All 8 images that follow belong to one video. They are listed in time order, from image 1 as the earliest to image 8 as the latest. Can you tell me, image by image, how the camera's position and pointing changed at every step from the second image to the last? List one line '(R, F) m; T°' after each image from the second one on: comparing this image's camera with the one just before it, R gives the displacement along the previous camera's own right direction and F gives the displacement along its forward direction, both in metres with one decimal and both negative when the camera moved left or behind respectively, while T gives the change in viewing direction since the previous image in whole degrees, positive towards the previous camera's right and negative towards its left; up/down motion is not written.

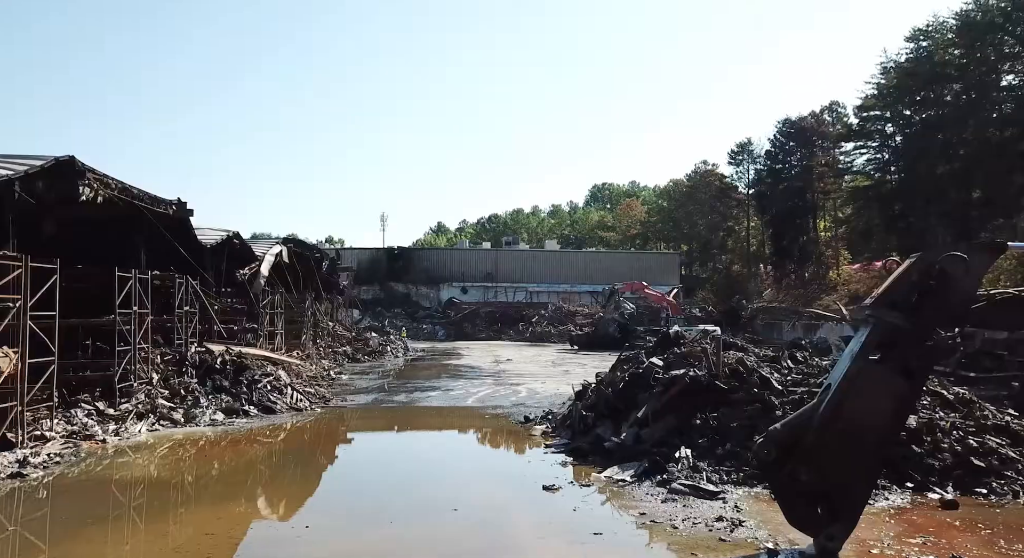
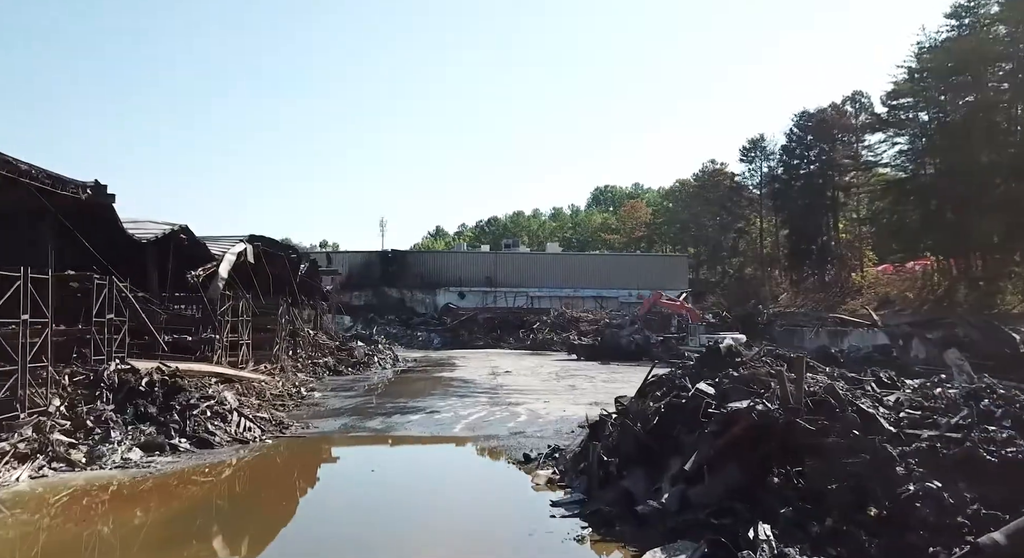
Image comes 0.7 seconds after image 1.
(+0.1, +2.7) m; 0°
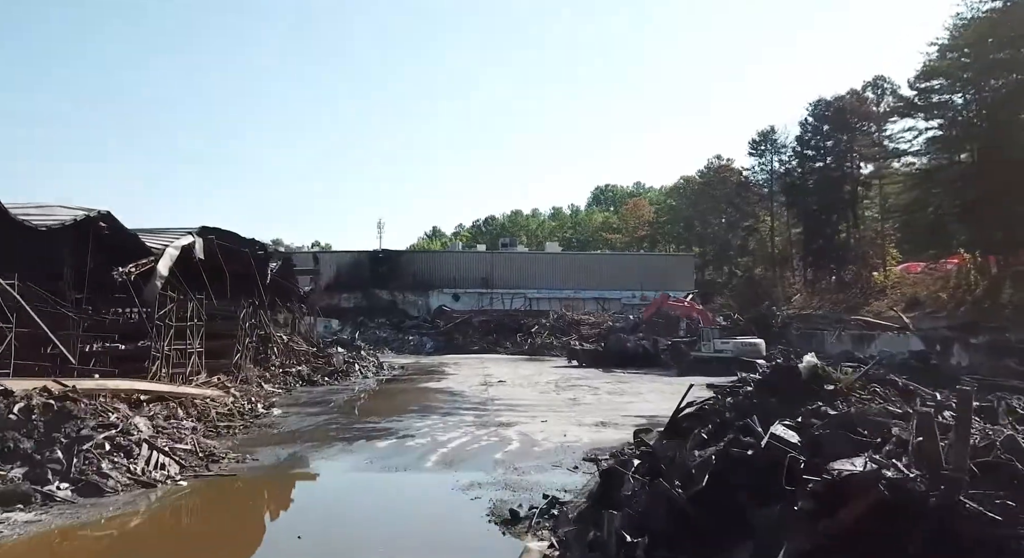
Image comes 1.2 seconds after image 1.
(+0.2, +2.6) m; 0°
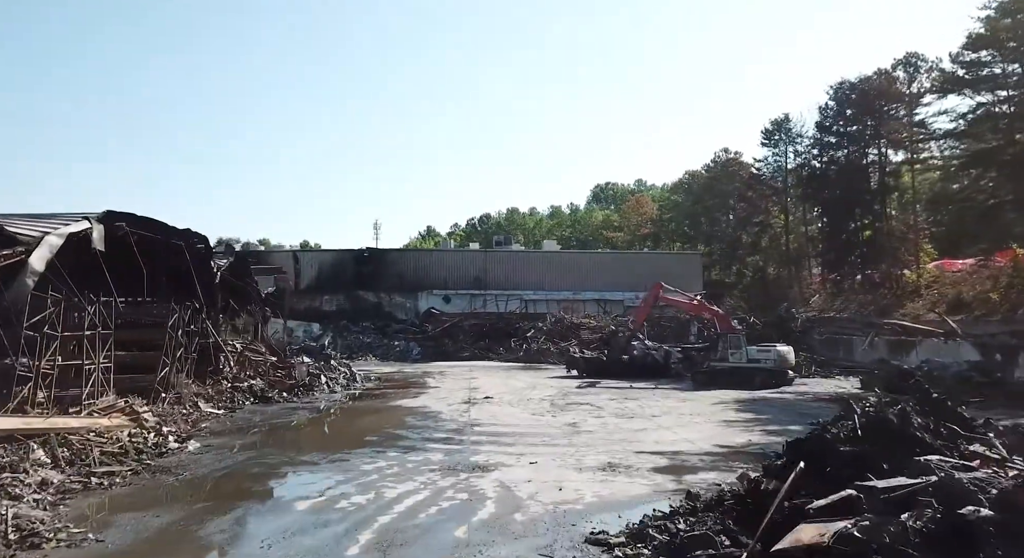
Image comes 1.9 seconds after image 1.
(+0.3, +3.4) m; 0°
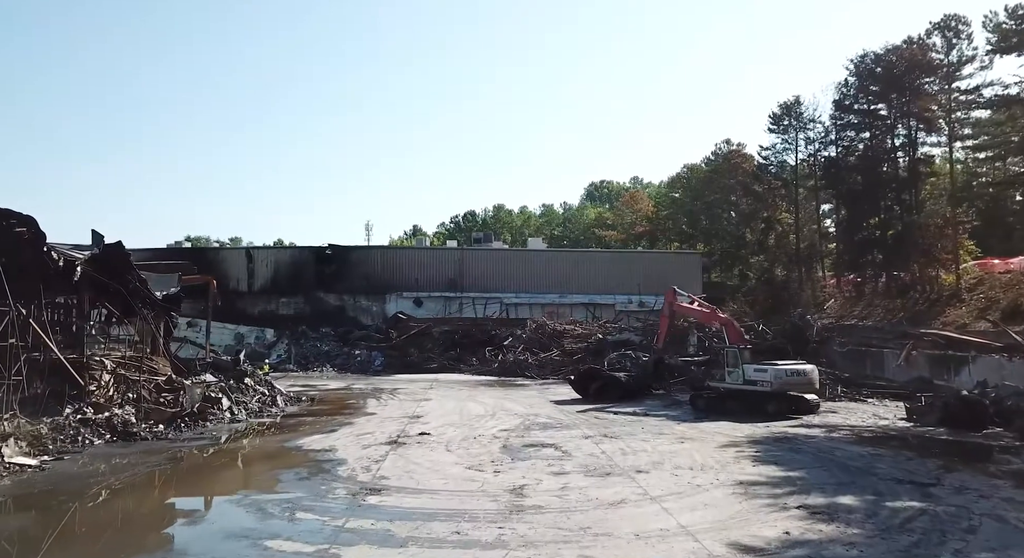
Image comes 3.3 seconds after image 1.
(+1.1, +4.7) m; 0°
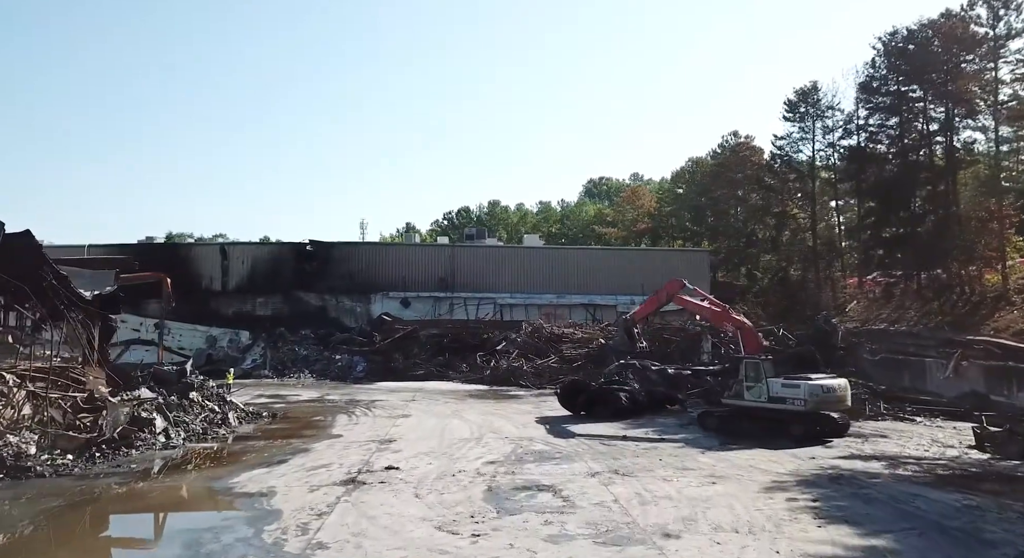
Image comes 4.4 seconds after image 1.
(+0.1, +2.9) m; 0°
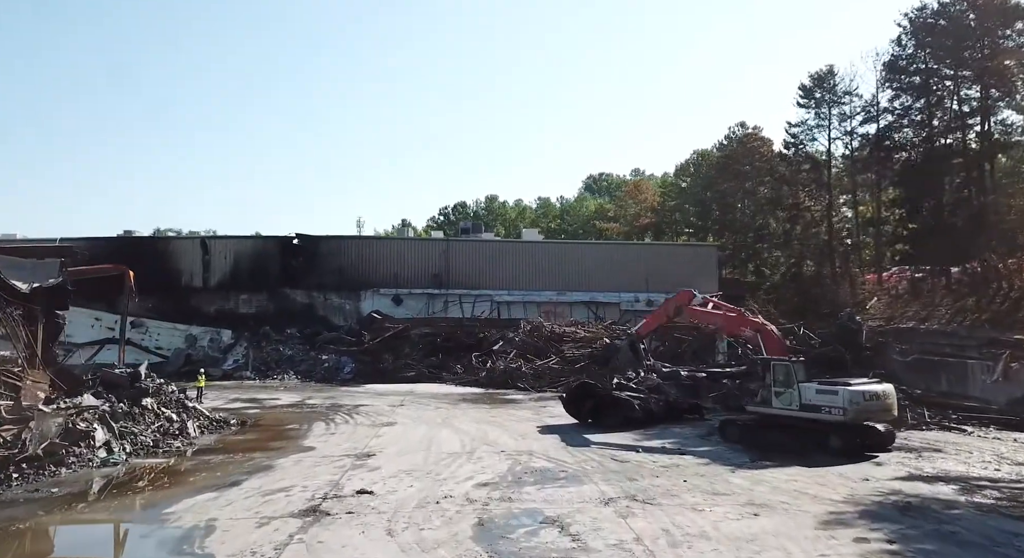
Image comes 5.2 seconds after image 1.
(0.0, +2.1) m; 0°
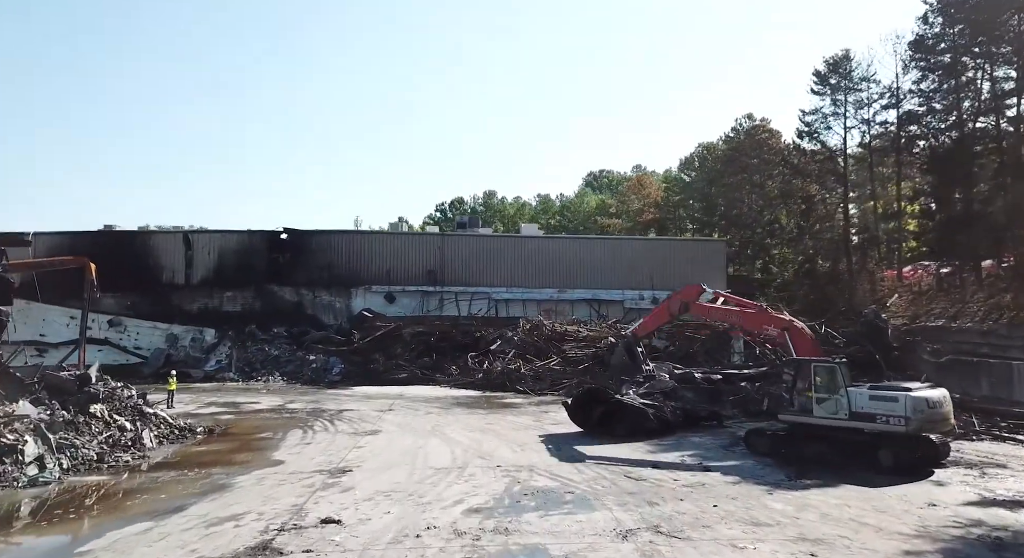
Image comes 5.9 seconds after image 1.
(0.0, +1.8) m; 0°
